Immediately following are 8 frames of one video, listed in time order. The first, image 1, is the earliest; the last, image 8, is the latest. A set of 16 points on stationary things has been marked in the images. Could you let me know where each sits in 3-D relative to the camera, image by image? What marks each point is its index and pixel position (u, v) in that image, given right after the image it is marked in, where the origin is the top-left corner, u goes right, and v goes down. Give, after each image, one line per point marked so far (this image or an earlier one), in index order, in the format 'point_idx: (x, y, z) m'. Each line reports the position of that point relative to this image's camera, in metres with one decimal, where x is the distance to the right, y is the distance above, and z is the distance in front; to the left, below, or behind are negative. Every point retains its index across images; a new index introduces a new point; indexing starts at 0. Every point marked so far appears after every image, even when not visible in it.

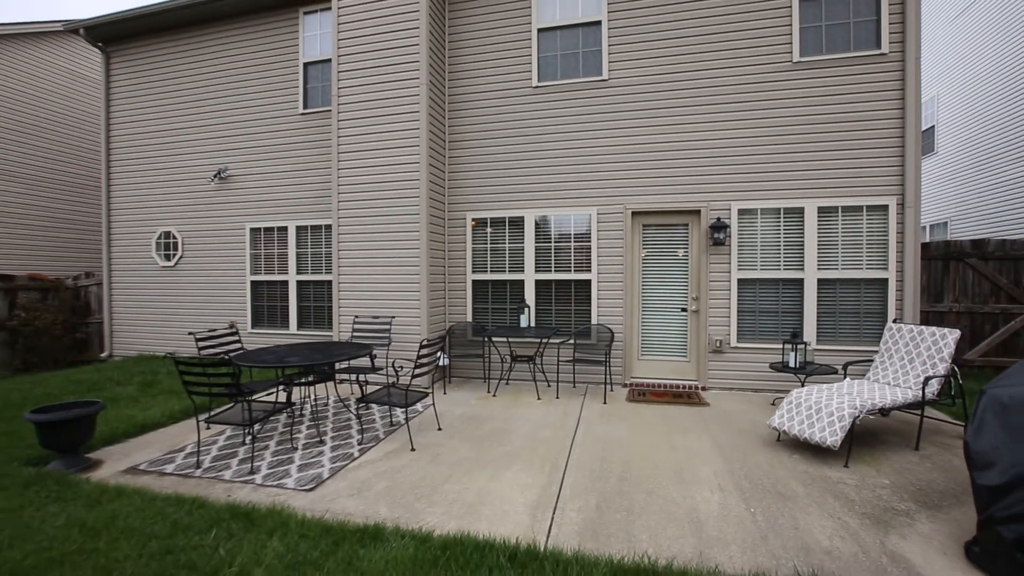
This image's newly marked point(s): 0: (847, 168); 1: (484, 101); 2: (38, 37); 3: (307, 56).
0: (+3.4, +1.2, +4.9) m
1: (-0.3, +2.2, +5.9) m
2: (-8.6, +4.4, +8.9) m
3: (-2.7, +3.1, +6.6) m
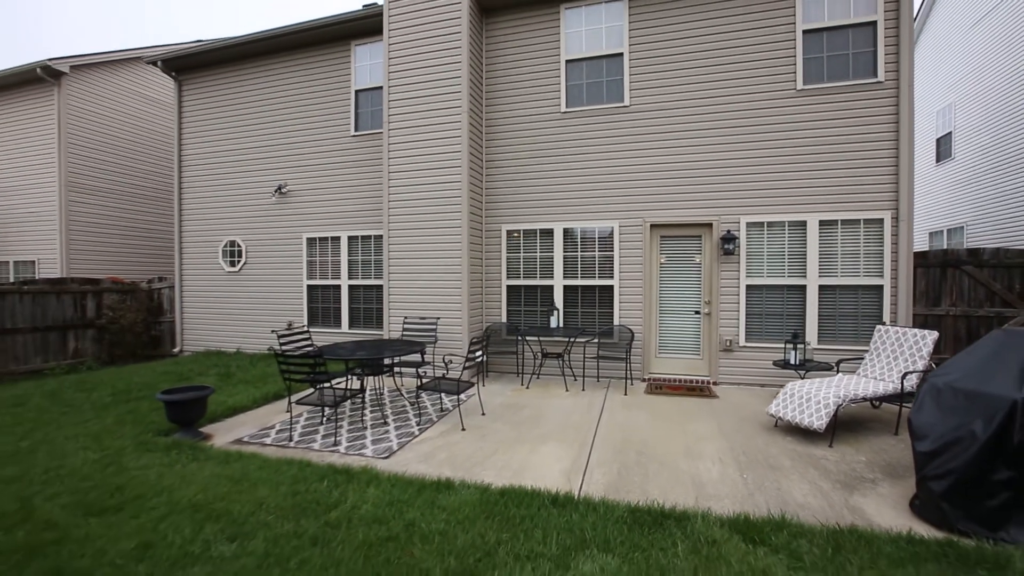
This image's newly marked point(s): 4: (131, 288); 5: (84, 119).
0: (+3.7, +1.1, +5.4) m
1: (+0.1, +2.2, +6.6) m
2: (-8.0, +4.4, +10.0) m
3: (-2.3, +3.1, +7.4) m
4: (-6.6, 0.0, +8.4) m
5: (-8.2, +3.2, +9.4) m
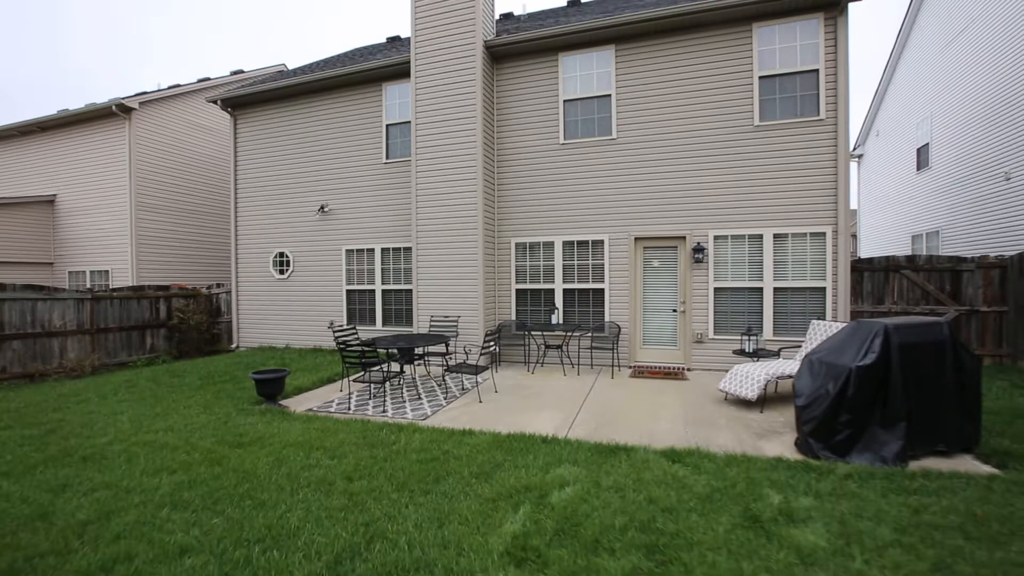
0: (+3.8, +1.1, +6.6) m
1: (+0.2, +2.1, +7.9) m
2: (-7.8, +4.3, +11.4) m
3: (-2.2, +3.0, +8.7) m
4: (-6.4, -0.1, +9.8) m
5: (-8.1, +3.1, +10.9) m
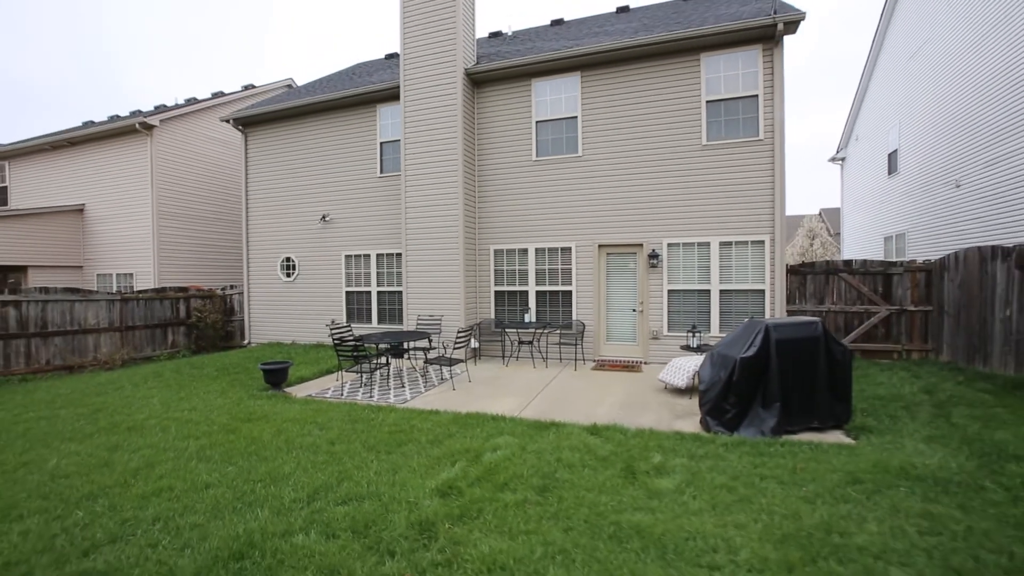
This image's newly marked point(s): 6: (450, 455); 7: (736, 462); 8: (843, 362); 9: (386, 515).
0: (+3.4, +1.1, +7.4) m
1: (-0.2, +2.1, +8.7) m
2: (-8.1, +4.3, +12.4) m
3: (-2.5, +3.0, +9.6) m
4: (-6.7, -0.1, +10.9) m
5: (-8.4, +3.1, +11.9) m
6: (-0.5, -1.3, +3.9) m
7: (+1.7, -1.3, +3.6) m
8: (+3.1, -0.7, +4.5) m
9: (-0.7, -1.3, +2.8) m
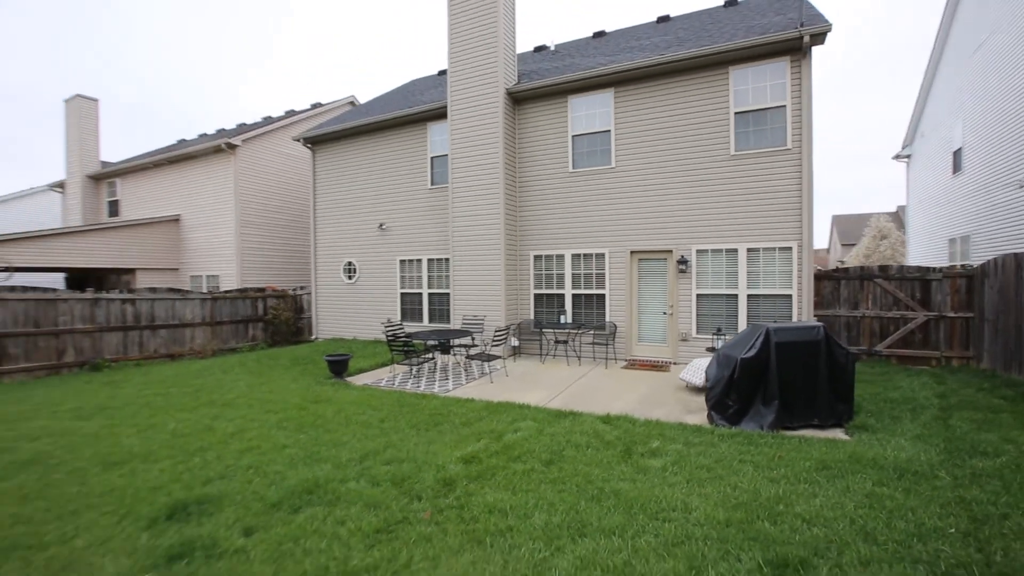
0: (+3.9, +1.0, +7.6) m
1: (+0.6, +2.0, +9.4) m
2: (-6.9, +4.3, +14.0) m
3: (-1.7, +2.9, +10.5) m
4: (-5.7, -0.1, +12.2) m
5: (-7.2, +3.1, +13.5) m
6: (-0.3, -1.4, +4.6) m
7: (+1.8, -1.3, +4.1) m
8: (+3.3, -0.8, +4.8) m
9: (-0.7, -1.3, +3.5) m
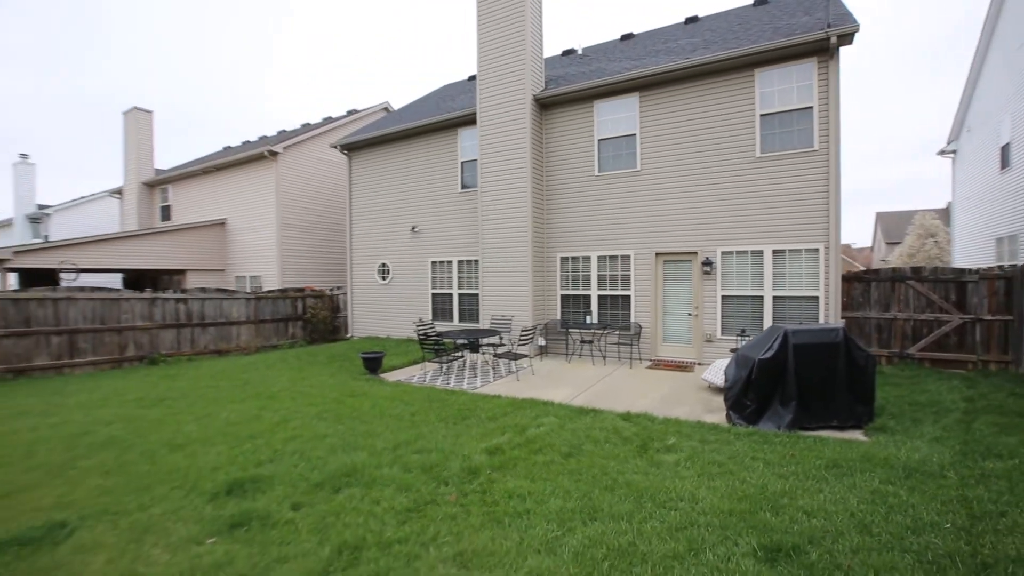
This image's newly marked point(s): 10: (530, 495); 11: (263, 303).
0: (+4.4, +1.0, +7.6) m
1: (+1.1, +2.0, +9.6) m
2: (-6.1, +4.3, +14.6) m
3: (-1.1, +2.9, +10.9) m
4: (-5.0, -0.1, +12.8) m
5: (-6.4, +3.1, +14.2) m
6: (-0.1, -1.4, +4.8) m
7: (+2.0, -1.4, +4.3) m
8: (+3.5, -0.8, +4.9) m
9: (-0.5, -1.4, +3.8) m
10: (+0.1, -1.4, +3.2) m
11: (-5.8, -0.3, +11.4) m
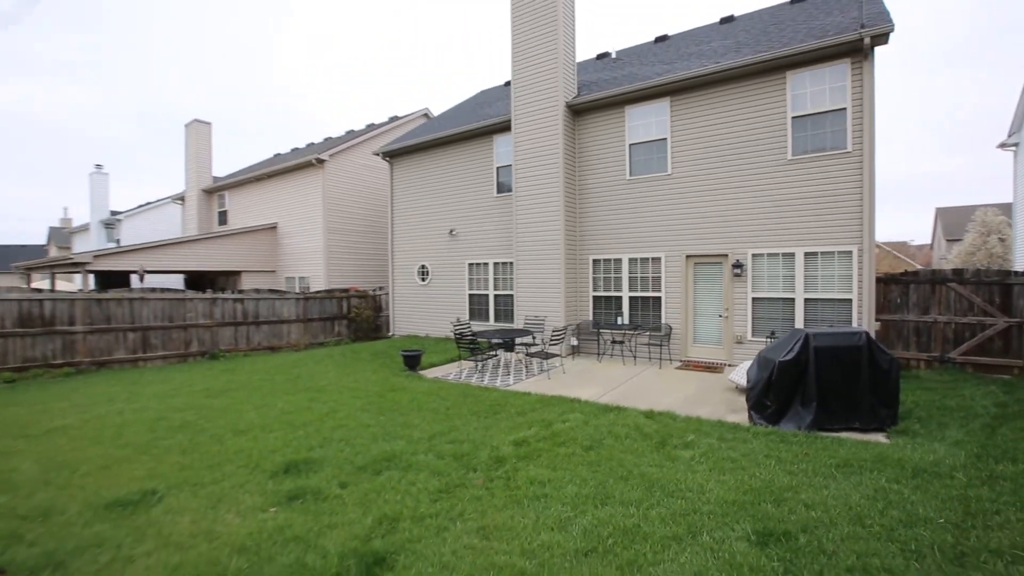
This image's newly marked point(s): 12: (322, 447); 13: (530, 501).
0: (+4.8, +0.9, +7.6) m
1: (+1.7, +2.0, +9.8) m
2: (-5.0, +4.2, +15.4) m
3: (-0.3, +2.9, +11.2) m
4: (-4.1, -0.2, +13.5) m
5: (-5.4, +3.1, +15.0) m
6: (+0.2, -1.4, +5.2) m
7: (+2.2, -1.4, +4.4) m
8: (+3.8, -0.8, +4.9) m
9: (-0.3, -1.4, +4.2) m
10: (+0.3, -1.4, +3.5) m
11: (-5.0, -0.4, +12.2) m
12: (-1.6, -1.4, +4.2) m
13: (+0.1, -1.4, +3.2) m
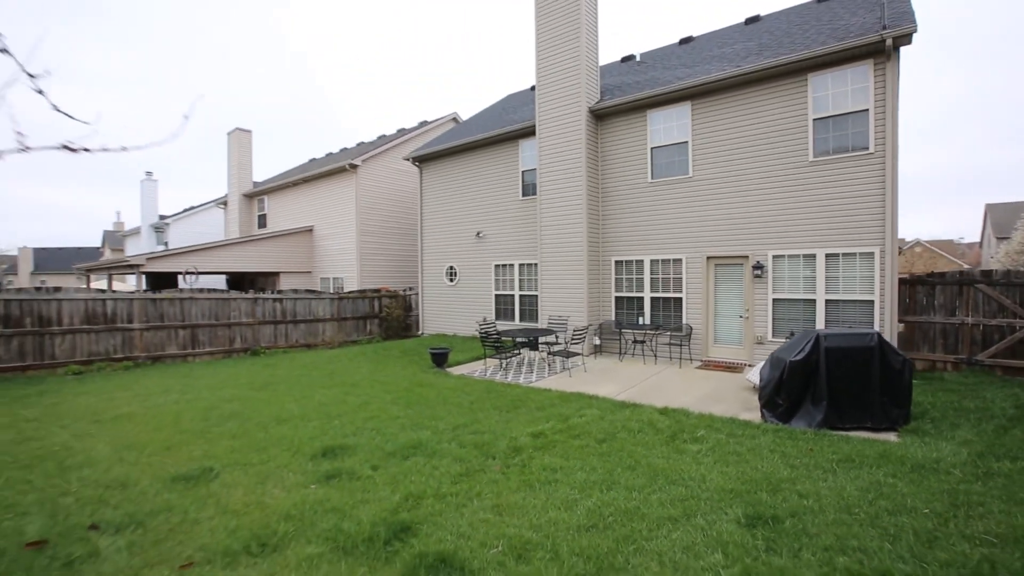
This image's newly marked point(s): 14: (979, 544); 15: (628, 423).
0: (+5.2, +0.9, +7.6) m
1: (+2.2, +2.0, +10.0) m
2: (-4.2, +4.2, +16.0) m
3: (+0.3, +2.9, +11.6) m
4: (-3.3, -0.2, +14.0) m
5: (-4.6, +3.1, +15.6) m
6: (+0.4, -1.4, +5.5) m
7: (+2.4, -1.4, +4.6) m
8: (+4.0, -0.8, +5.0) m
9: (-0.2, -1.4, +4.5) m
10: (+0.4, -1.4, +3.8) m
11: (-4.4, -0.4, +12.8) m
12: (-1.5, -1.4, +4.6) m
13: (+0.2, -1.4, +3.5) m
14: (+2.4, -1.3, +2.5) m
15: (+1.2, -1.5, +5.2) m
